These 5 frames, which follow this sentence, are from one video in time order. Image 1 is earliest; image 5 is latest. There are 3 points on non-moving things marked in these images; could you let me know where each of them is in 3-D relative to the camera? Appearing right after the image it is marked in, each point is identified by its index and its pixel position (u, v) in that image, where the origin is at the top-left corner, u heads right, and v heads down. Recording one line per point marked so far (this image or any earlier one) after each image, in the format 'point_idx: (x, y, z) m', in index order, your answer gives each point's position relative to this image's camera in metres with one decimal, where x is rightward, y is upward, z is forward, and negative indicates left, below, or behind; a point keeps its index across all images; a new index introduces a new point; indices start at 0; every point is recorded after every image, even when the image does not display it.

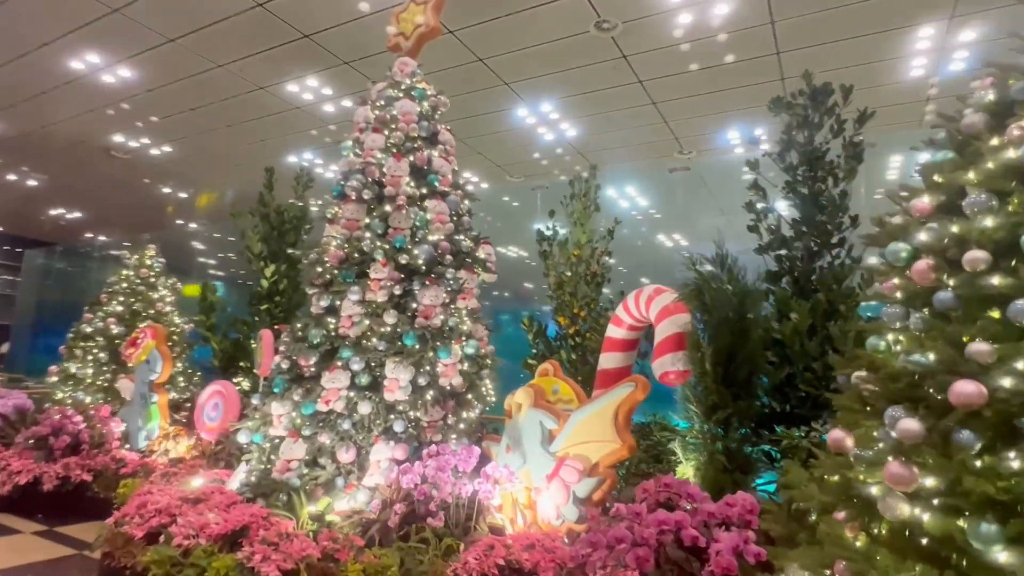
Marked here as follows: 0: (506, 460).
0: (0.0, -1.0, +3.6) m
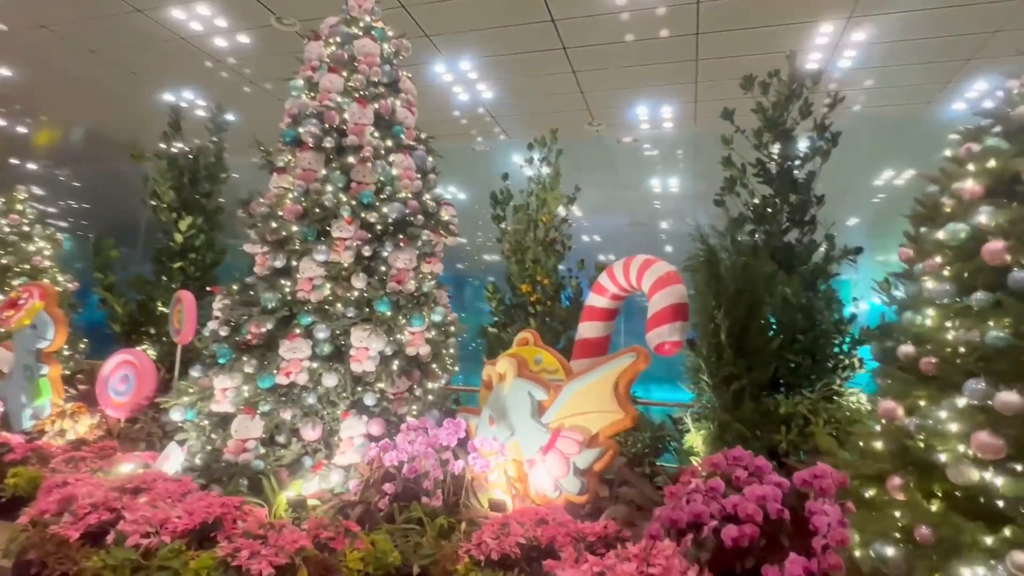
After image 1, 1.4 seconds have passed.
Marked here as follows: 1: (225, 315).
0: (-0.1, -0.8, +3.4) m
1: (-1.8, -0.2, +3.8) m
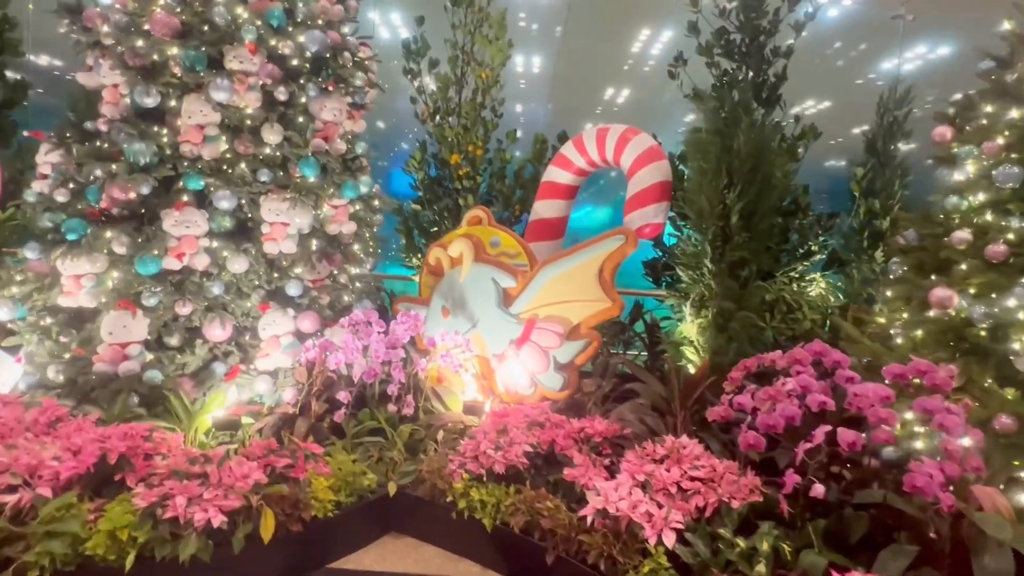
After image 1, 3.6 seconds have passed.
0: (-0.3, -0.2, +3.0) m
1: (-2.0, +0.5, +2.7) m
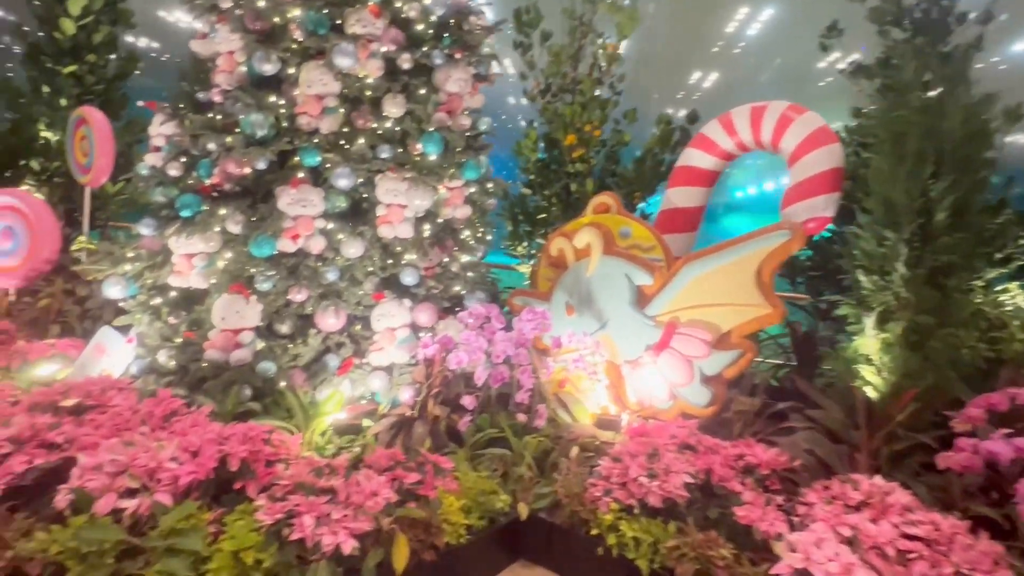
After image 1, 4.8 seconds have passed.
0: (+0.3, -0.2, +2.7) m
1: (-1.4, +0.6, +2.5) m
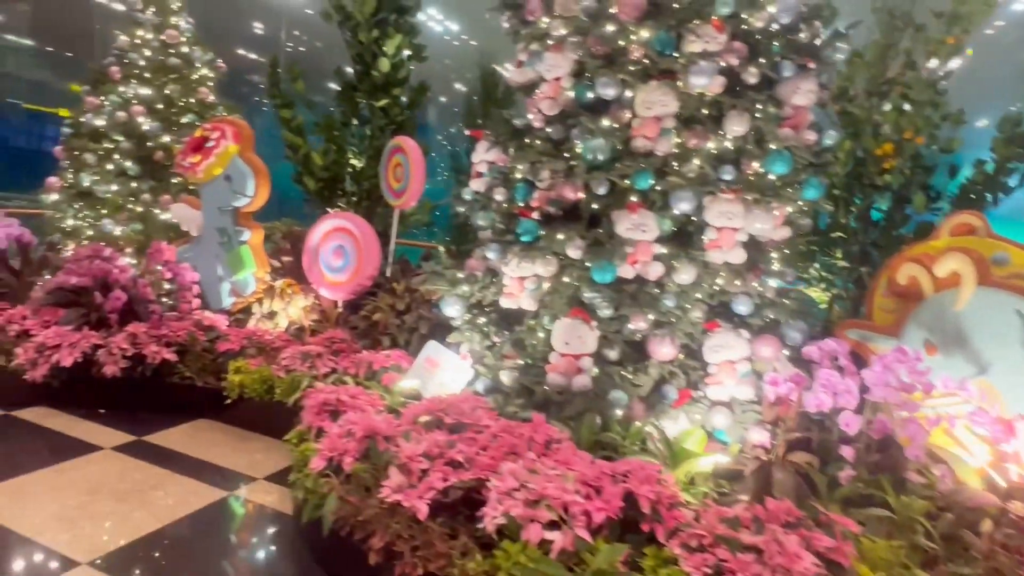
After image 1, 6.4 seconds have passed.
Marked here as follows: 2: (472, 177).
0: (+1.6, -0.3, +2.3) m
1: (0.0, +0.5, +2.6) m
2: (-0.2, +0.5, +2.8) m
